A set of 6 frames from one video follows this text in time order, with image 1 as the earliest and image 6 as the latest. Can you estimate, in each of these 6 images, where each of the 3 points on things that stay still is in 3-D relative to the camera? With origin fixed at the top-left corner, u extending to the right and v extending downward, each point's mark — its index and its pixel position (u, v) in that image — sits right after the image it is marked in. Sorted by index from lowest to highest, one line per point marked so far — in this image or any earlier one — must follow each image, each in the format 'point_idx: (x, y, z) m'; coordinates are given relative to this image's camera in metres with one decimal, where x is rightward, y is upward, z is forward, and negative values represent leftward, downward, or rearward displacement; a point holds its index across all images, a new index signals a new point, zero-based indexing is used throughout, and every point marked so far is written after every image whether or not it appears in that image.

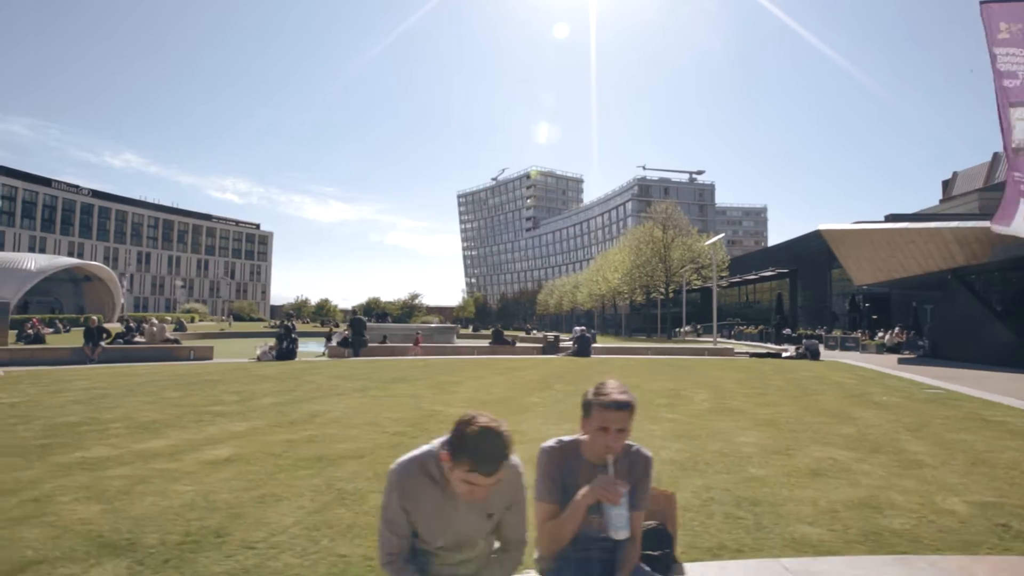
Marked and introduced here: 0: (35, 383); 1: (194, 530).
0: (-13.9, -2.9, +16.2) m
1: (-3.7, -2.8, +6.4) m
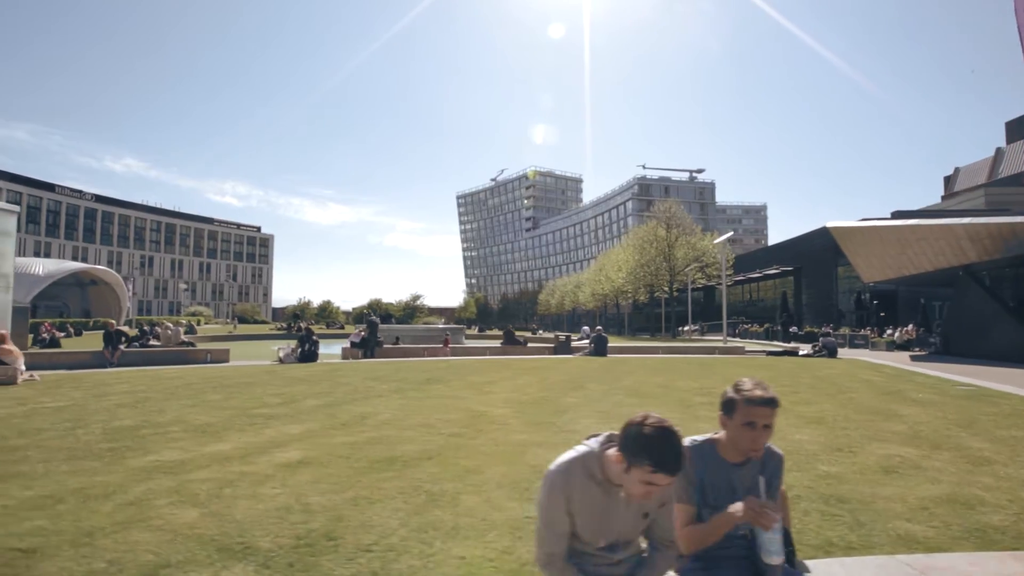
0: (-12.7, -3.0, +16.1) m
1: (-2.4, -2.8, +6.4) m
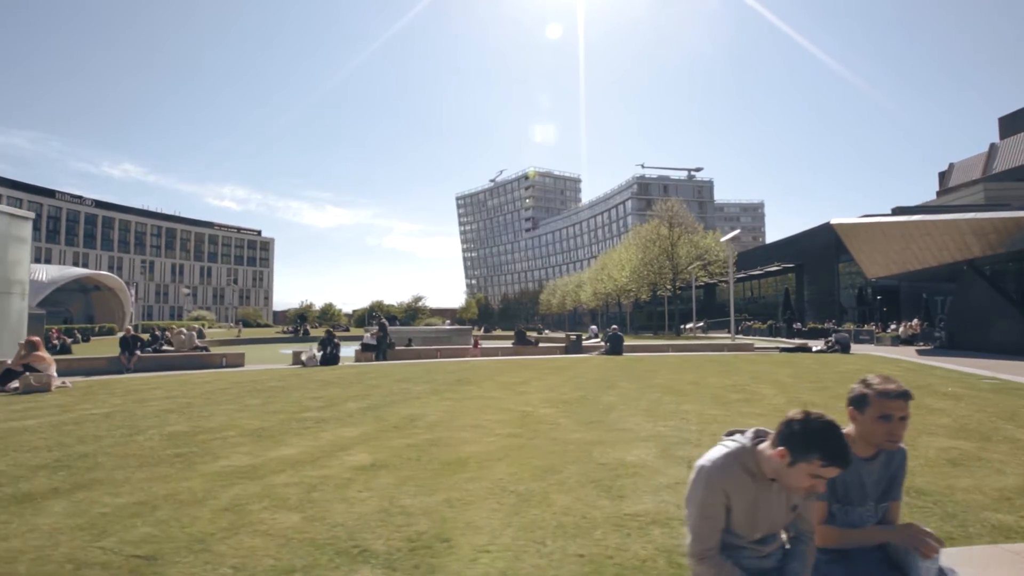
0: (-11.6, -3.2, +16.0) m
1: (-1.1, -2.9, +6.5) m
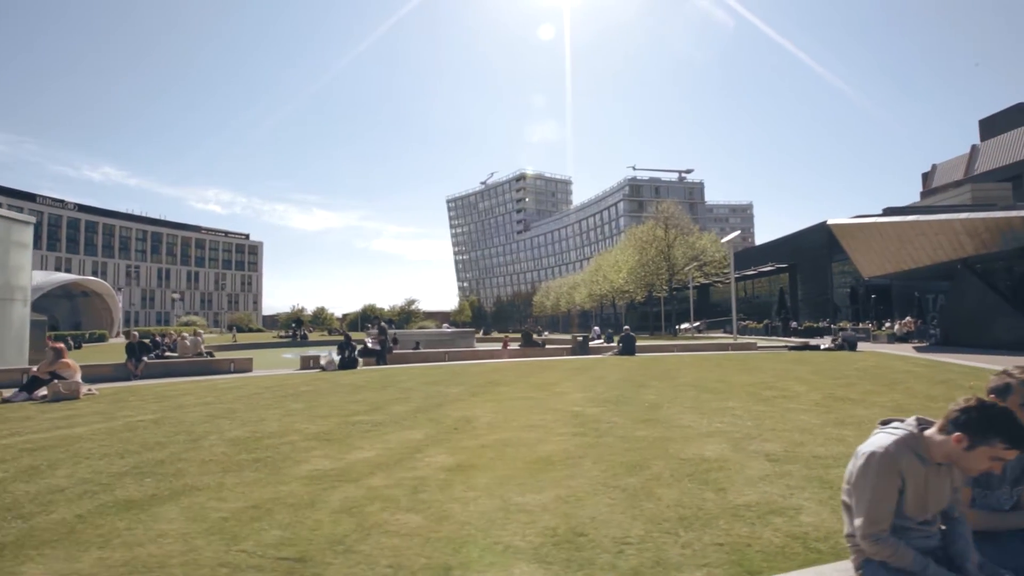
0: (-10.3, -3.3, +15.7) m
1: (+0.4, -2.9, +6.5) m
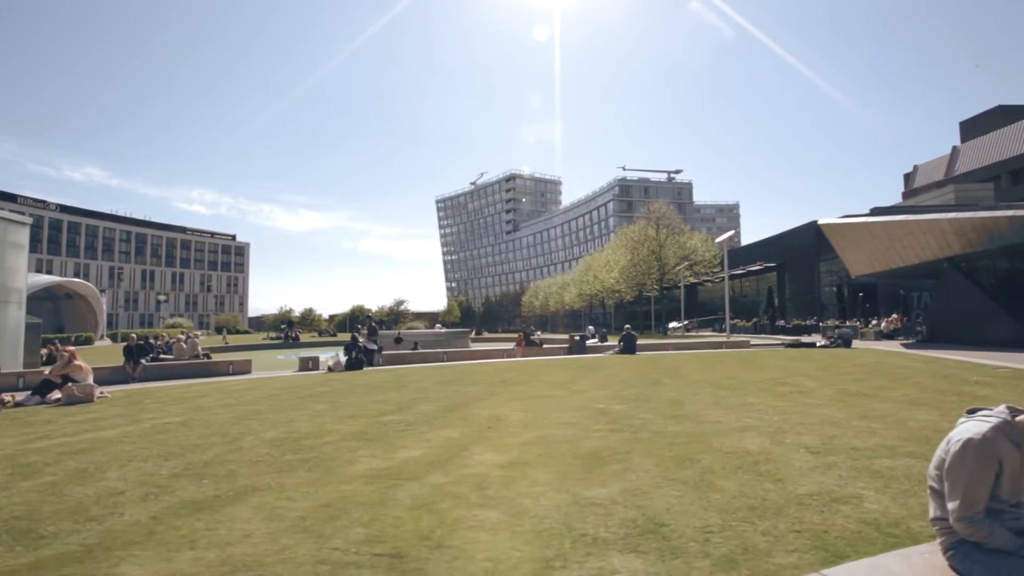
0: (-9.7, -3.3, +15.5) m
1: (+1.4, -2.8, +6.7) m
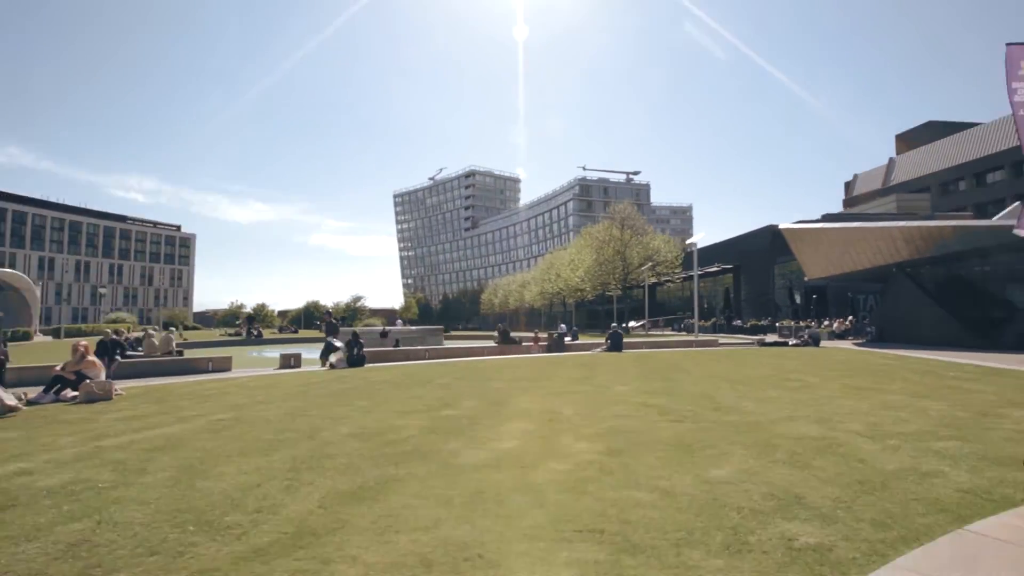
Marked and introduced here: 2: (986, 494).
0: (-8.4, -3.2, +15.1) m
1: (+3.5, -2.8, +7.5) m
2: (+6.5, -2.9, +7.7) m
